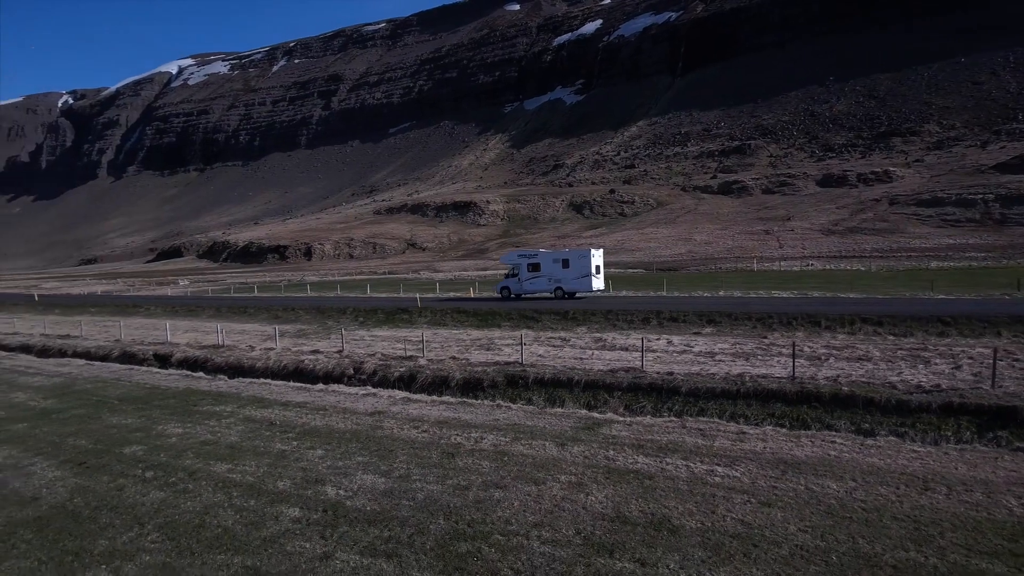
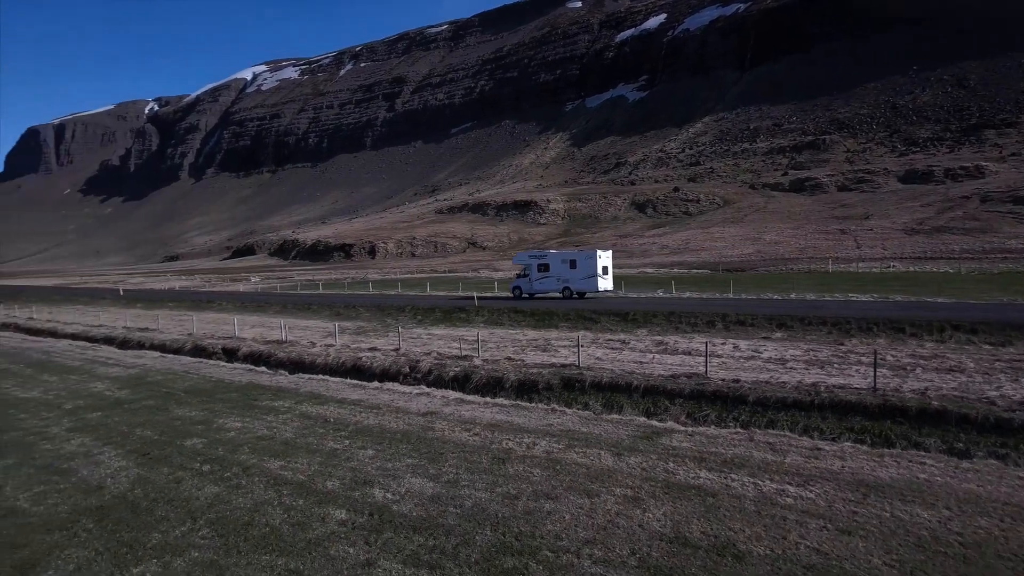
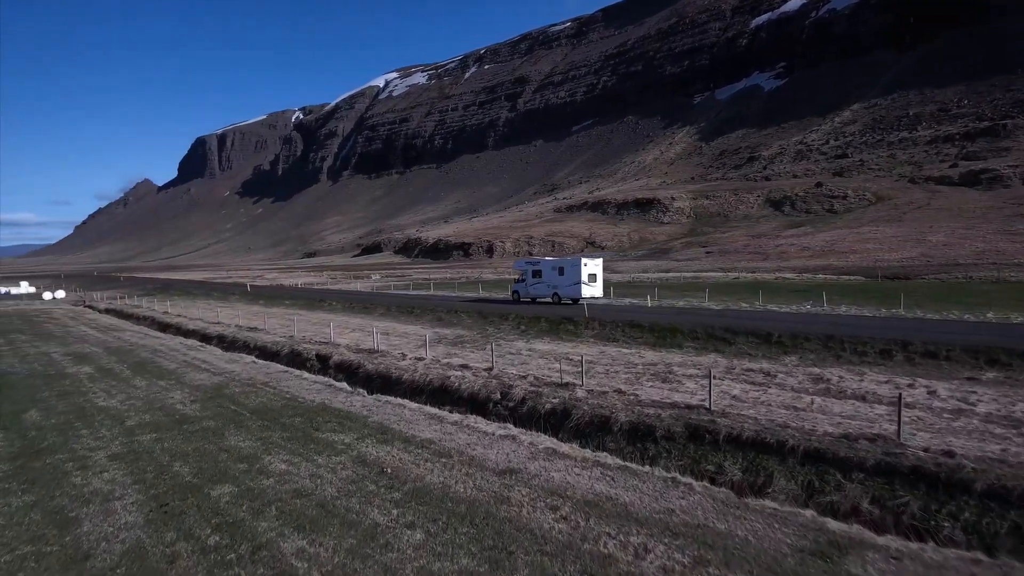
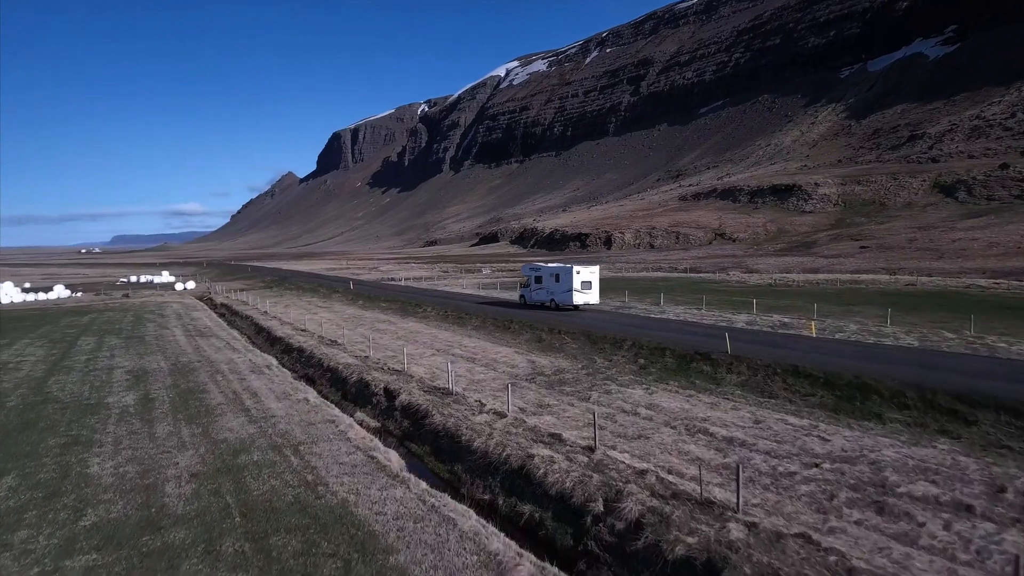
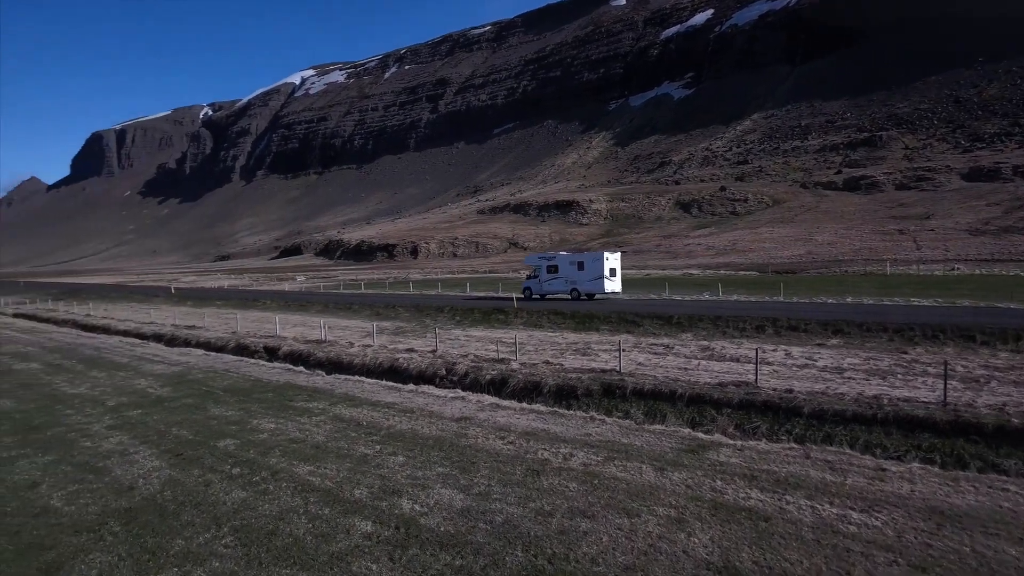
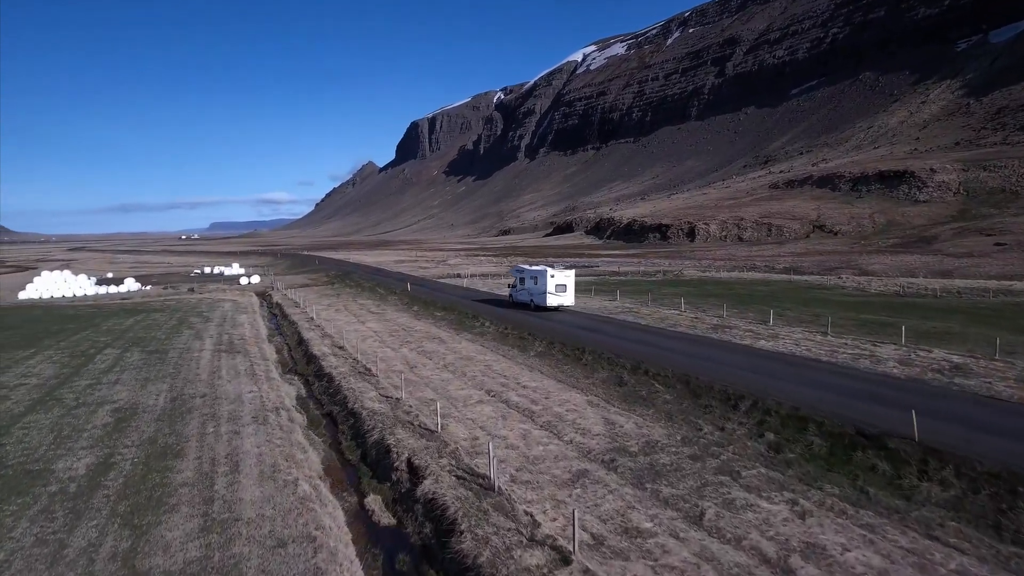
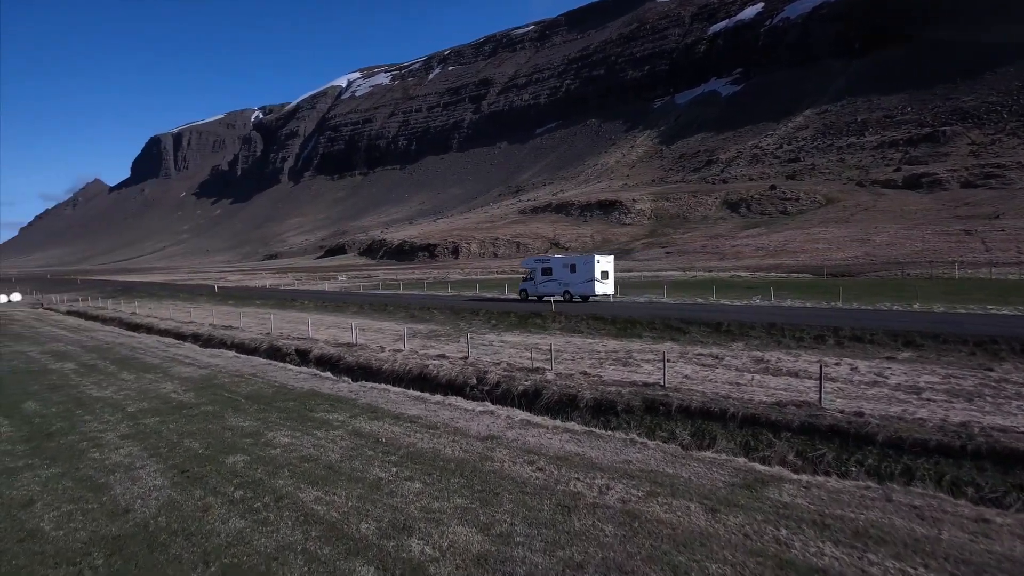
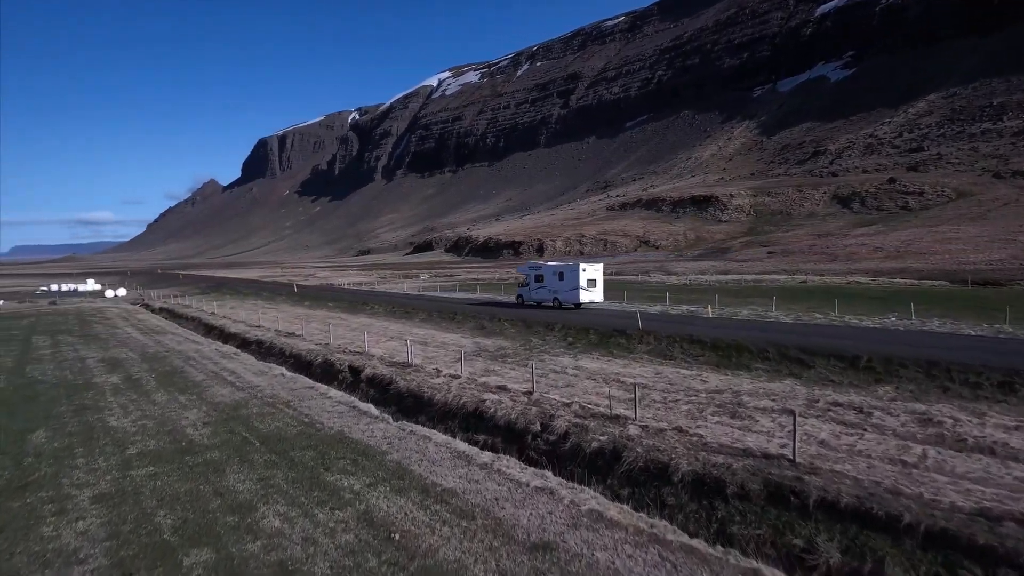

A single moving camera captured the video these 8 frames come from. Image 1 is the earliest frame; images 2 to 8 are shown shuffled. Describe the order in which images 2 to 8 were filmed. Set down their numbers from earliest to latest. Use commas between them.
2, 5, 7, 3, 8, 4, 6
